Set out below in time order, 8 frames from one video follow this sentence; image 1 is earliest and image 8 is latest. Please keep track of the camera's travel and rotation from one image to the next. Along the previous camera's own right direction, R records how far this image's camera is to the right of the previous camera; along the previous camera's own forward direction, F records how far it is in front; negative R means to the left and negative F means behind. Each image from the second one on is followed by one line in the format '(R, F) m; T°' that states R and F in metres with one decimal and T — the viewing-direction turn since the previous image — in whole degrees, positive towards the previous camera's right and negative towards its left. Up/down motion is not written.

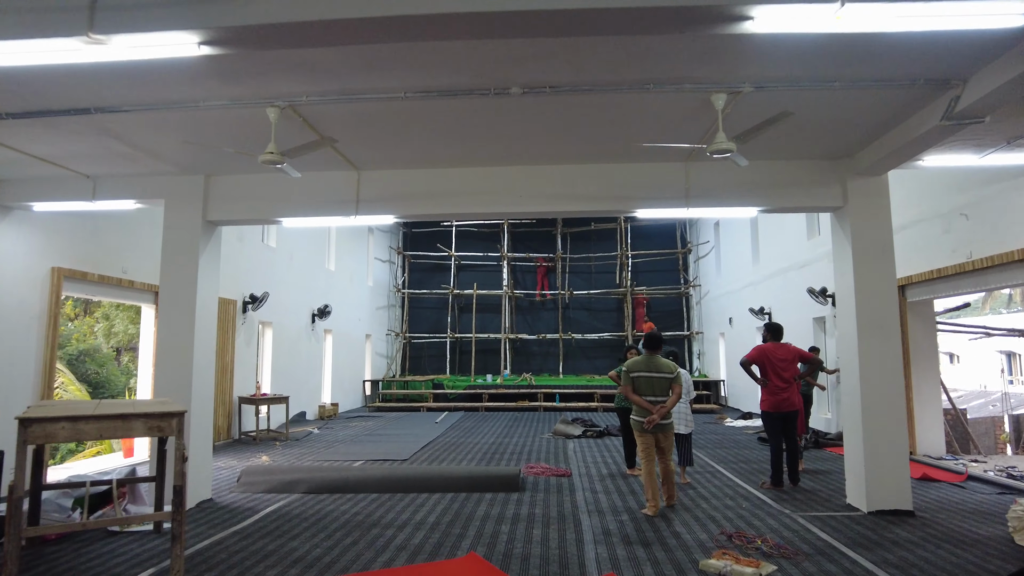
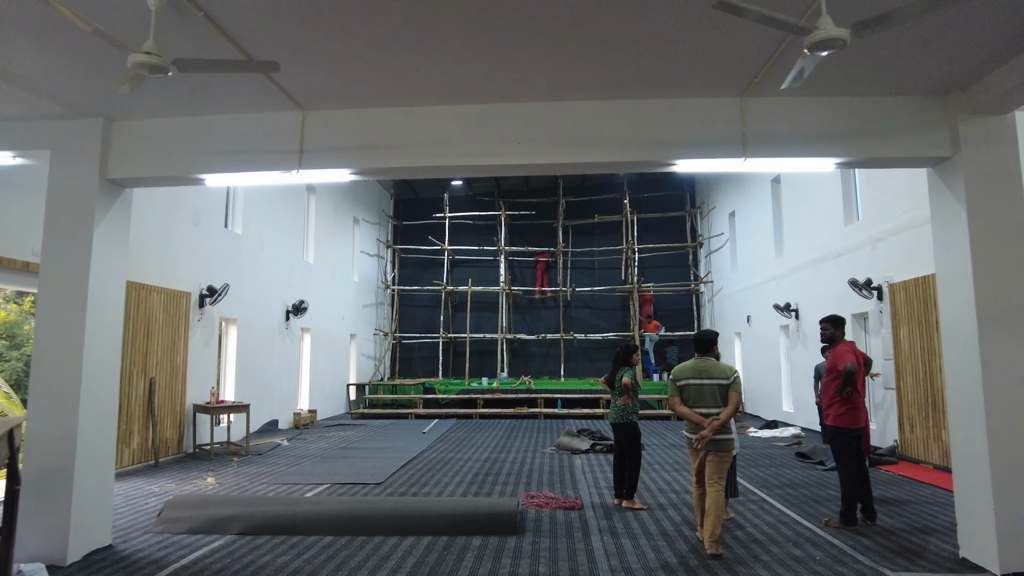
(0.0, +1.1) m; 0°
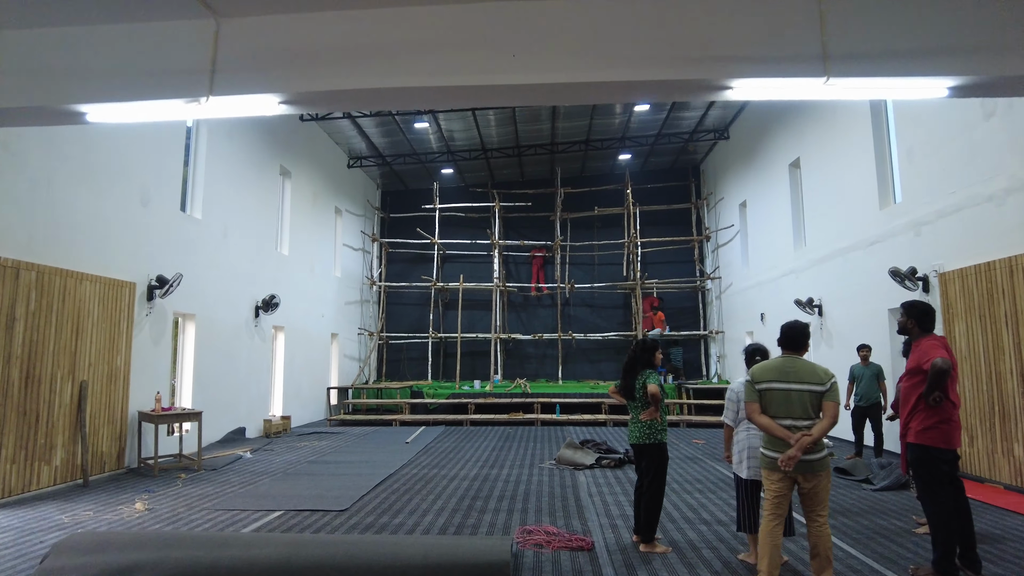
(0.0, +1.0) m; 0°
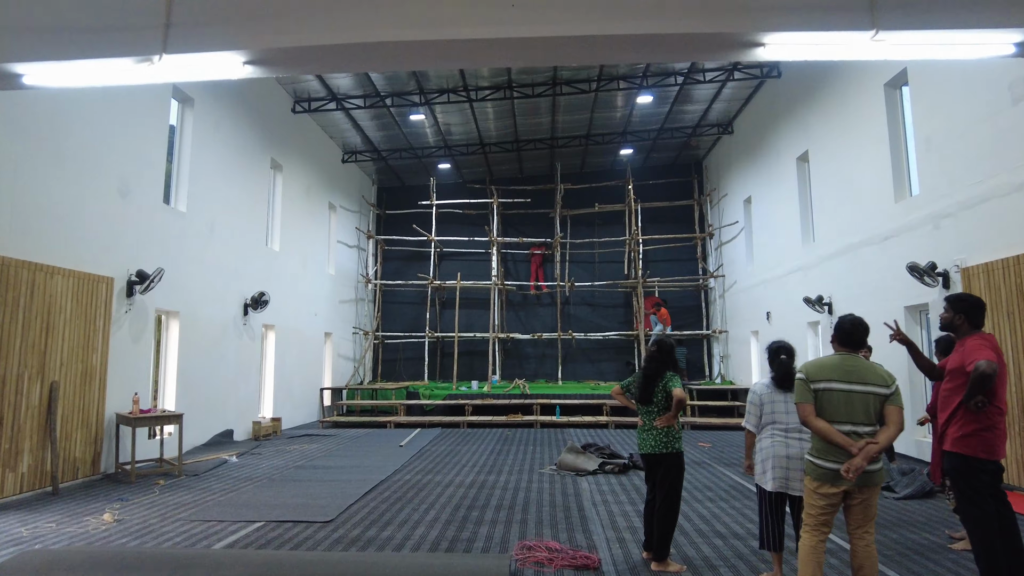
(0.0, +0.3) m; 0°
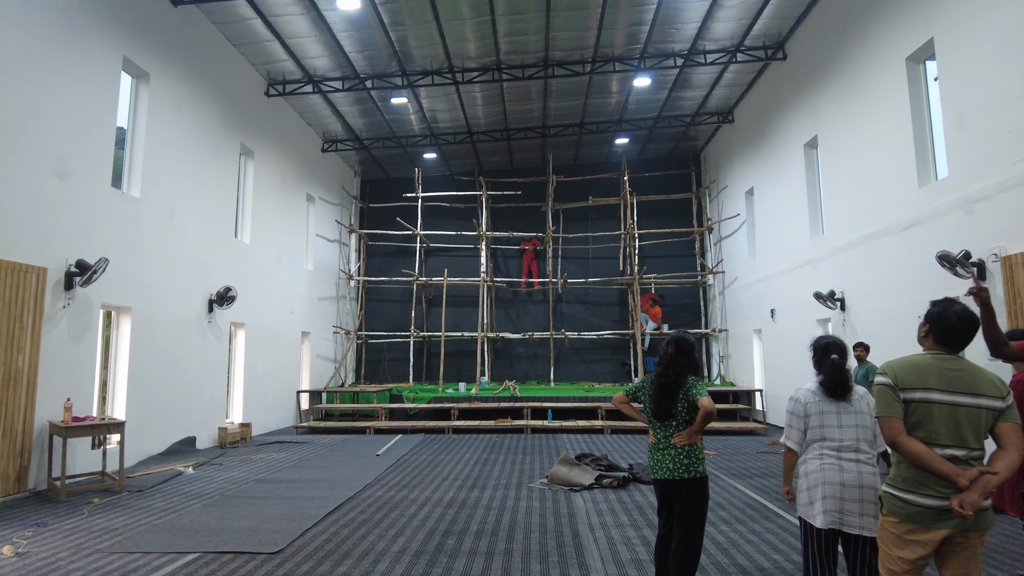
(+0.1, +0.7) m; +1°
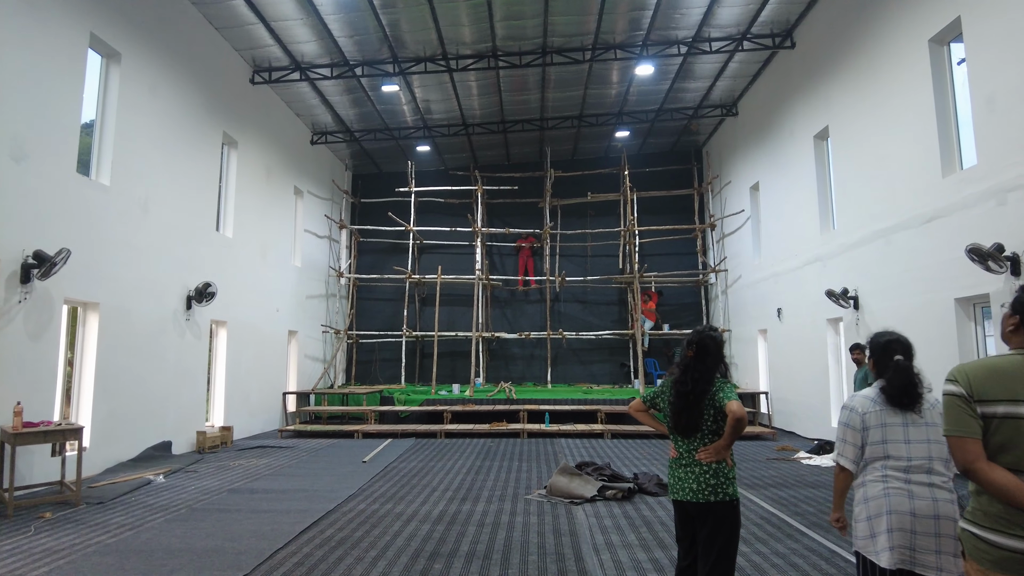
(0.0, +0.4) m; 0°
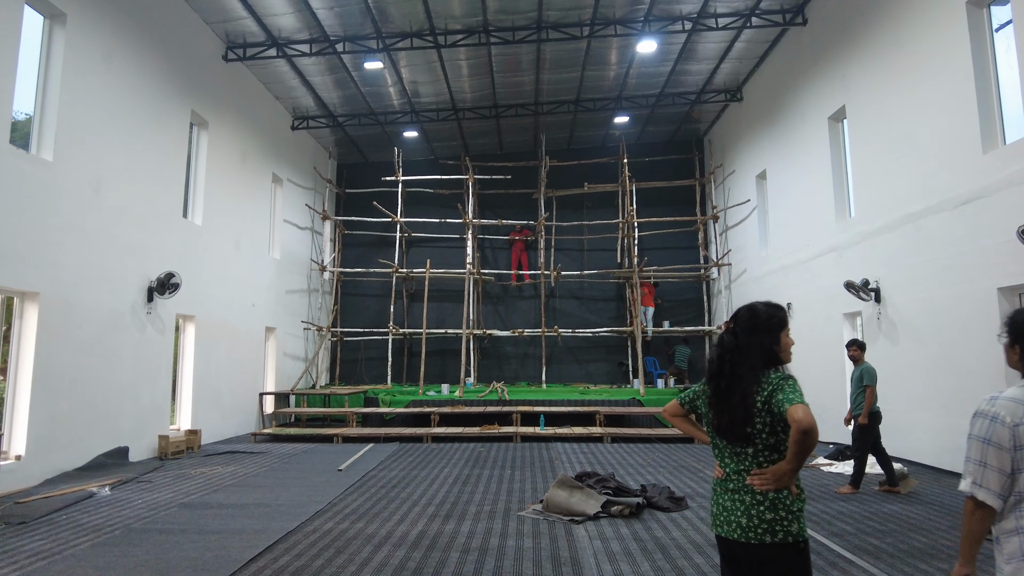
(0.0, +0.7) m; +1°
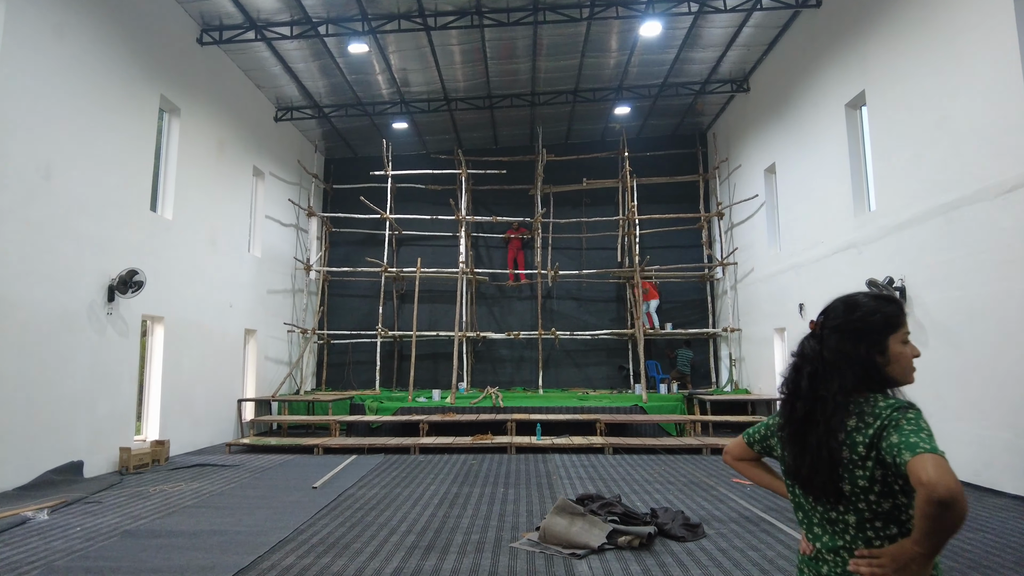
(0.0, +0.6) m; 0°
